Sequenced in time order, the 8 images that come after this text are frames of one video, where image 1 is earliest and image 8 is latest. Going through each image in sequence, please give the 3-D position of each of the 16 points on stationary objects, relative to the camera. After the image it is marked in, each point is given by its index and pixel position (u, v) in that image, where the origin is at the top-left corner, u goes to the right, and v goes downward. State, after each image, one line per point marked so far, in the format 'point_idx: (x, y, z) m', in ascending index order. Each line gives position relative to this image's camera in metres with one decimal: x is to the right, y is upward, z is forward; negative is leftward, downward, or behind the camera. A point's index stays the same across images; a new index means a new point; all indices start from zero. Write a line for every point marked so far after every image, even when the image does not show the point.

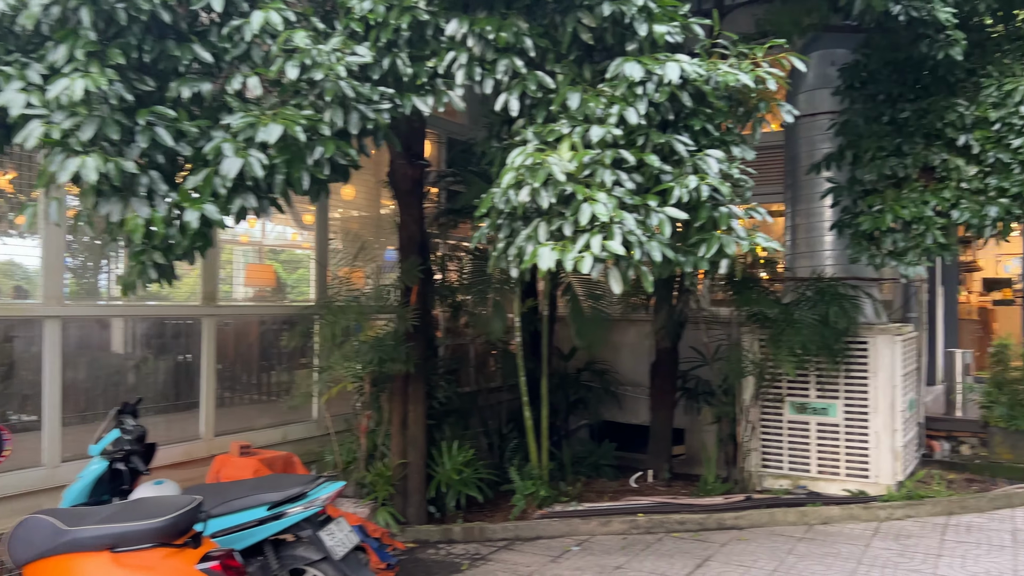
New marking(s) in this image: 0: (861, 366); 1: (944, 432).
0: (+2.6, -0.6, +6.1) m
1: (+3.8, -1.3, +7.2) m
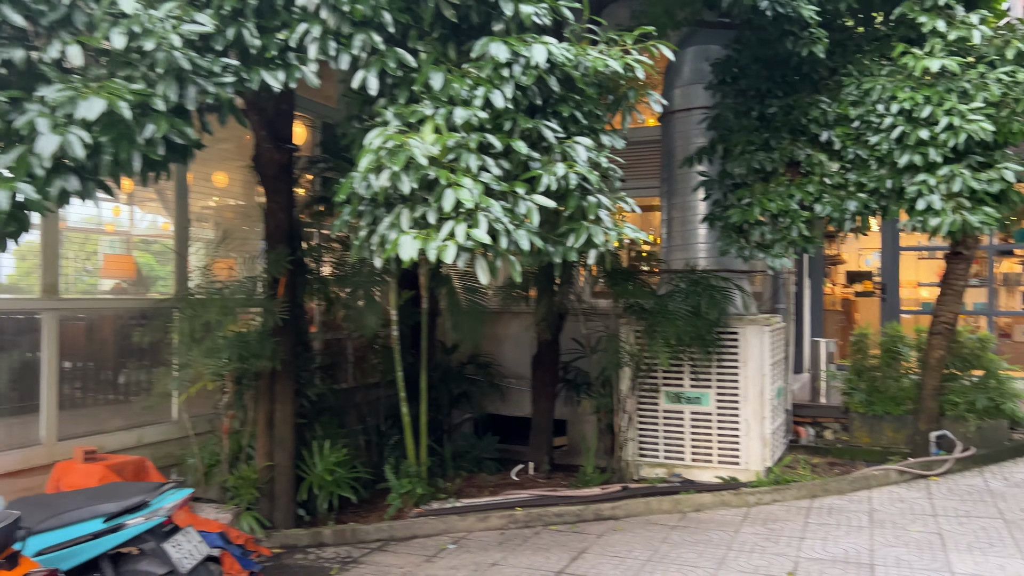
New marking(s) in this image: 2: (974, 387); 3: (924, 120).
0: (+1.7, -0.5, +6.2) m
1: (+2.8, -1.2, +7.6) m
2: (+3.9, -0.8, +6.9) m
3: (+2.4, +1.0, +4.7) m
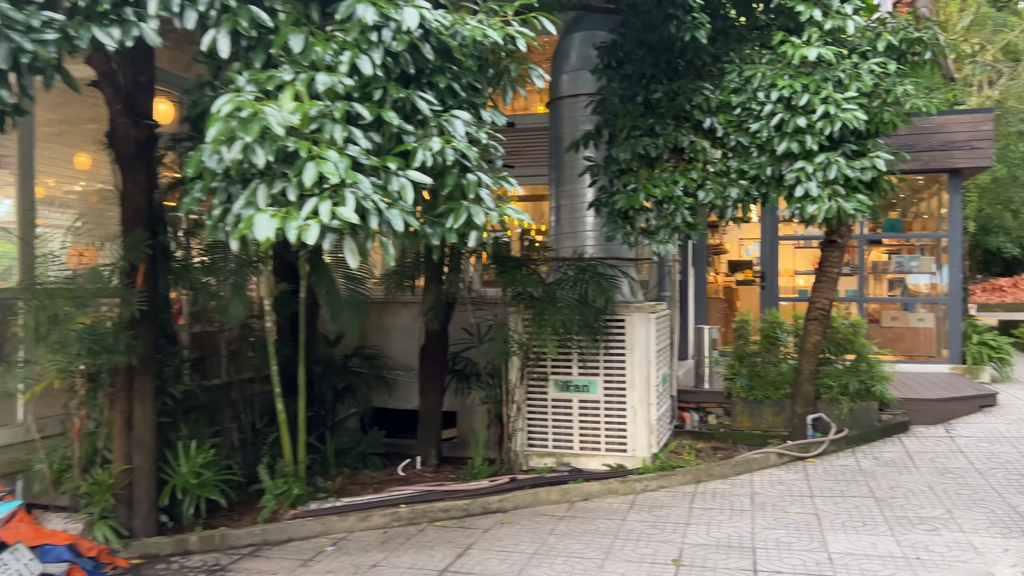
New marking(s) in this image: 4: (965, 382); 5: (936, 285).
0: (+0.8, -0.4, +6.2) m
1: (+1.7, -1.1, +7.7) m
2: (+2.9, -0.7, +7.1) m
3: (+1.7, +1.1, +4.8) m
4: (+4.6, -1.0, +8.3) m
5: (+5.1, 0.0, +9.7) m
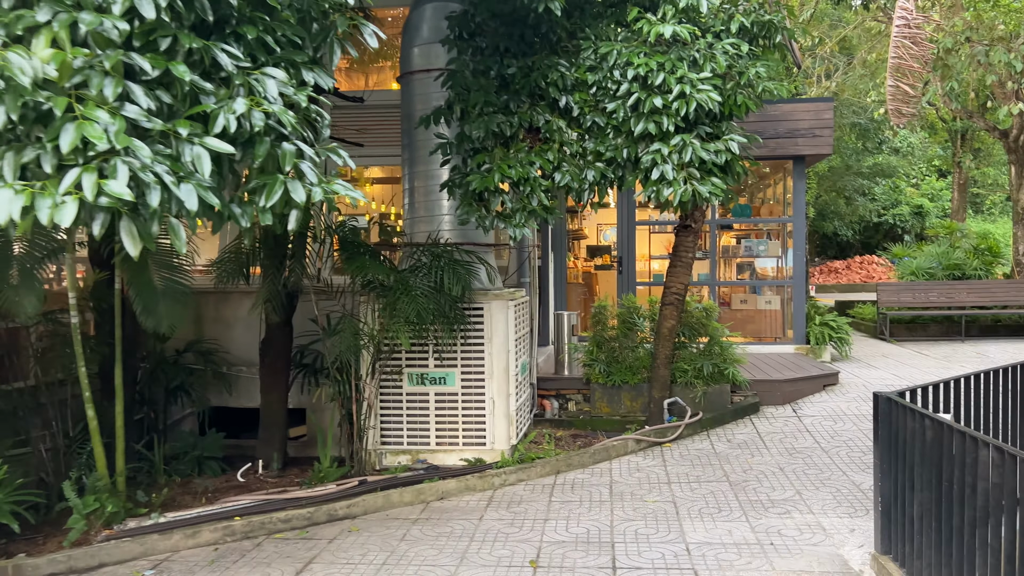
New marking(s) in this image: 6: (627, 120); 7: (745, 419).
0: (-0.3, -0.3, +5.9) m
1: (+0.4, -1.0, +7.5) m
2: (+1.7, -0.6, +7.2) m
3: (+0.8, +1.1, +4.6) m
4: (+3.1, -0.8, +8.7) m
5: (+3.3, +0.2, +10.1) m
6: (+0.7, +1.0, +4.7) m
7: (+2.0, -1.1, +7.1) m
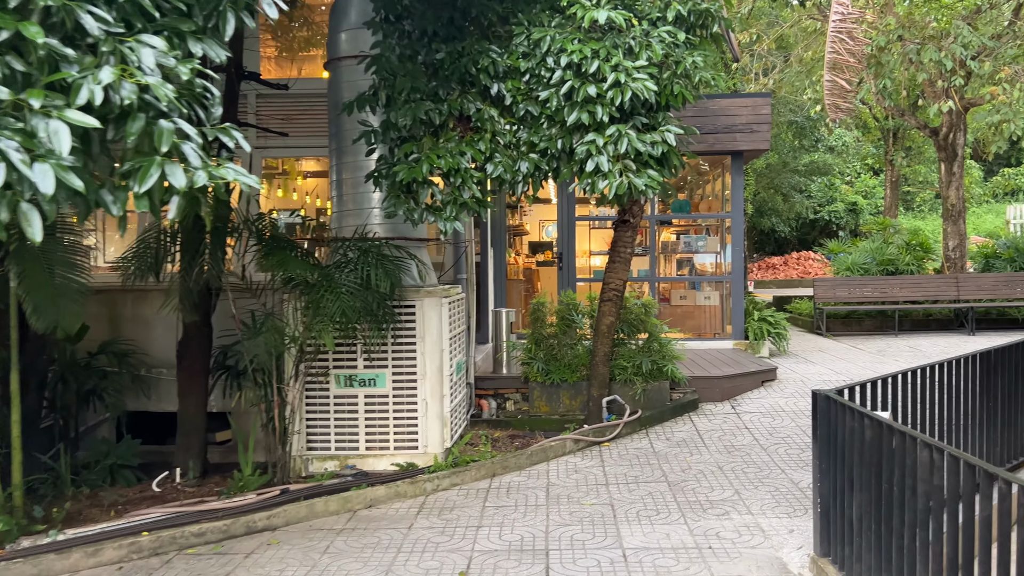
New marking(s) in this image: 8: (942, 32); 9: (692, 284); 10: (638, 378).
0: (-0.7, -0.3, +5.7) m
1: (-0.2, -0.9, +7.3) m
2: (+1.1, -0.5, +7.1) m
3: (+0.4, +1.2, +4.5) m
4: (+2.5, -0.7, +8.6) m
5: (+2.6, +0.3, +10.1) m
6: (+0.3, +1.0, +4.5) m
7: (+1.5, -1.1, +7.0) m
8: (+5.6, +3.3, +10.6) m
9: (+2.2, 0.0, +10.1) m
10: (+1.1, -0.8, +6.9) m
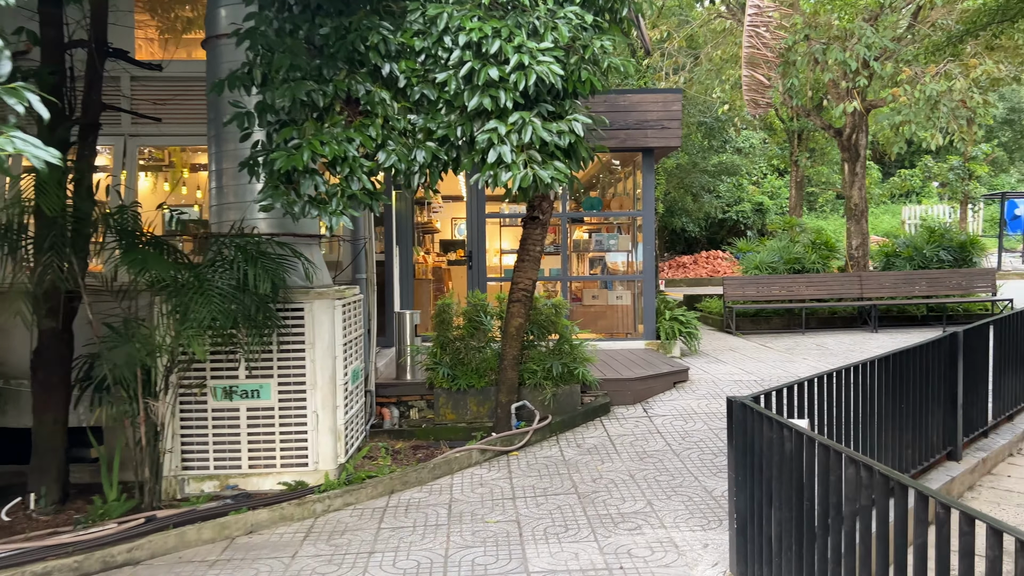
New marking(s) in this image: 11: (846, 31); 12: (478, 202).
0: (-1.4, -0.3, +5.2) m
1: (-1.0, -0.9, +6.9) m
2: (+0.3, -0.5, +6.8) m
3: (-0.1, +1.2, +4.1) m
4: (+1.5, -0.7, +8.5) m
5: (+1.5, +0.3, +9.9) m
6: (-0.3, +1.0, +4.1) m
7: (+0.7, -1.1, +6.7) m
8: (+4.4, +3.3, +10.7) m
9: (+1.1, +0.1, +9.9) m
10: (+0.3, -0.8, +6.6) m
11: (+4.4, +3.4, +10.7) m
12: (-0.4, +1.0, +9.7) m
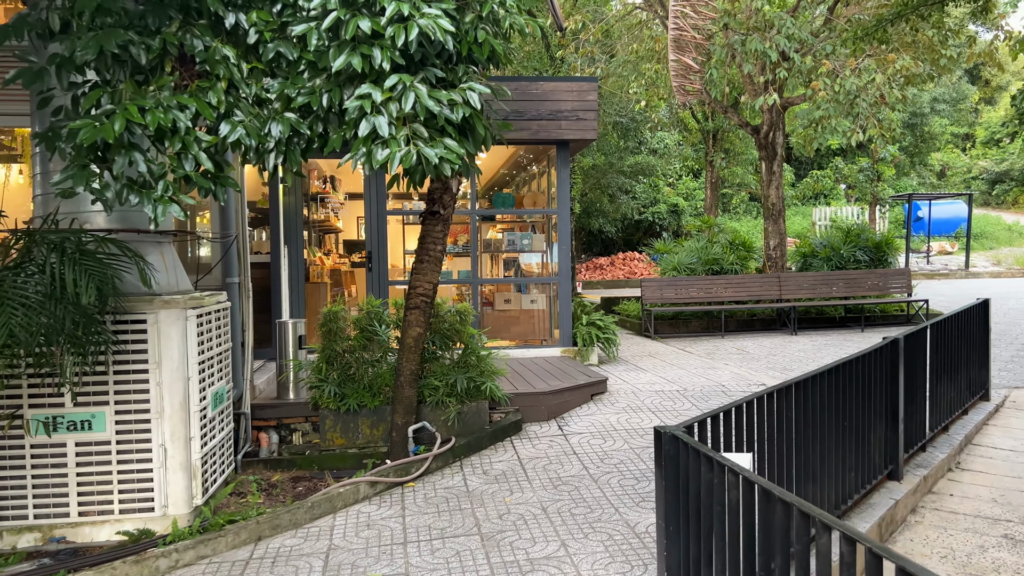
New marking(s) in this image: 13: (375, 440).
0: (-2.0, -0.3, +4.3) m
1: (-1.7, -1.0, +6.0) m
2: (-0.4, -0.6, +6.0) m
3: (-0.6, +1.1, +3.3) m
4: (+0.6, -0.8, +7.8) m
5: (+0.4, +0.3, +9.2) m
6: (-0.8, +1.0, +3.3) m
7: (-0.1, -1.1, +6.0) m
8: (+3.2, +3.3, +10.3) m
9: (+0.1, 0.0, +9.2) m
10: (-0.4, -0.8, +5.8) m
11: (+3.2, +3.3, +10.3) m
12: (-1.4, +1.0, +8.9) m
13: (-1.0, -1.1, +5.8) m
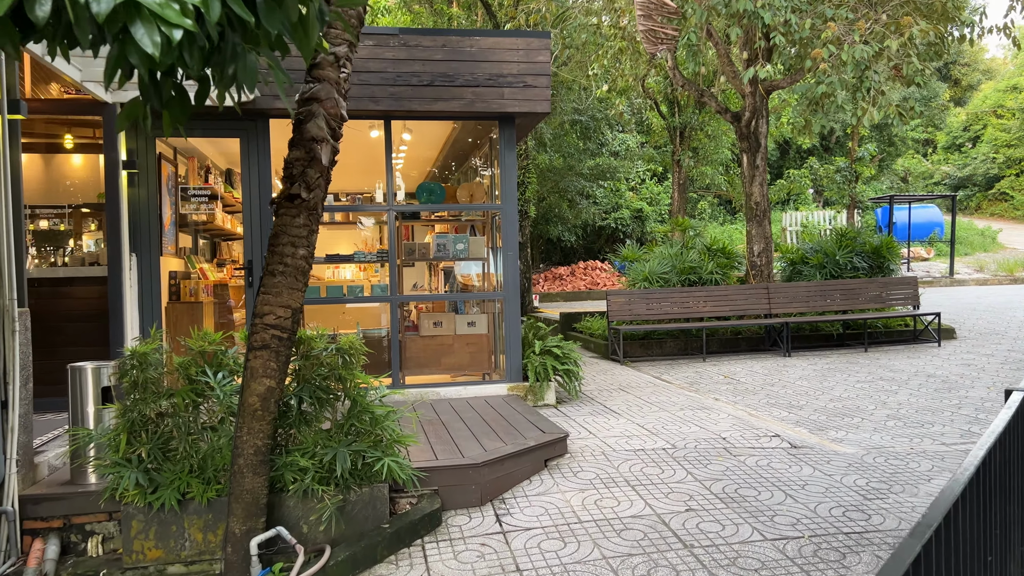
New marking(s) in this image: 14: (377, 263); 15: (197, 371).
0: (-2.3, -0.5, +2.2) m
1: (-2.2, -1.1, +3.9) m
2: (-0.9, -0.7, +4.0) m
3: (-0.9, +1.0, +1.3) m
4: (+0.1, -0.9, +5.8) m
5: (-0.2, +0.1, +7.3) m
6: (-1.1, +0.9, +1.3) m
7: (-0.5, -1.2, +4.0) m
8: (+2.5, +3.2, +8.5) m
9: (-0.5, -0.1, +7.2) m
10: (-0.9, -0.9, +3.8) m
11: (+2.5, +3.2, +8.5) m
12: (-2.0, +0.8, +6.8) m
13: (-1.4, -1.2, +3.8) m
14: (-1.2, +0.2, +7.2) m
15: (-1.5, -0.4, +4.0) m
